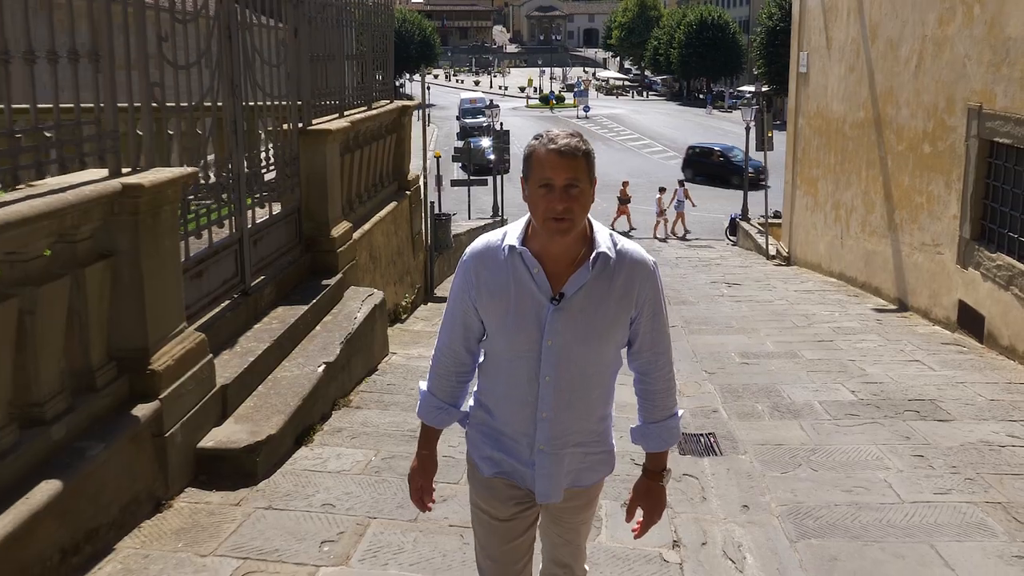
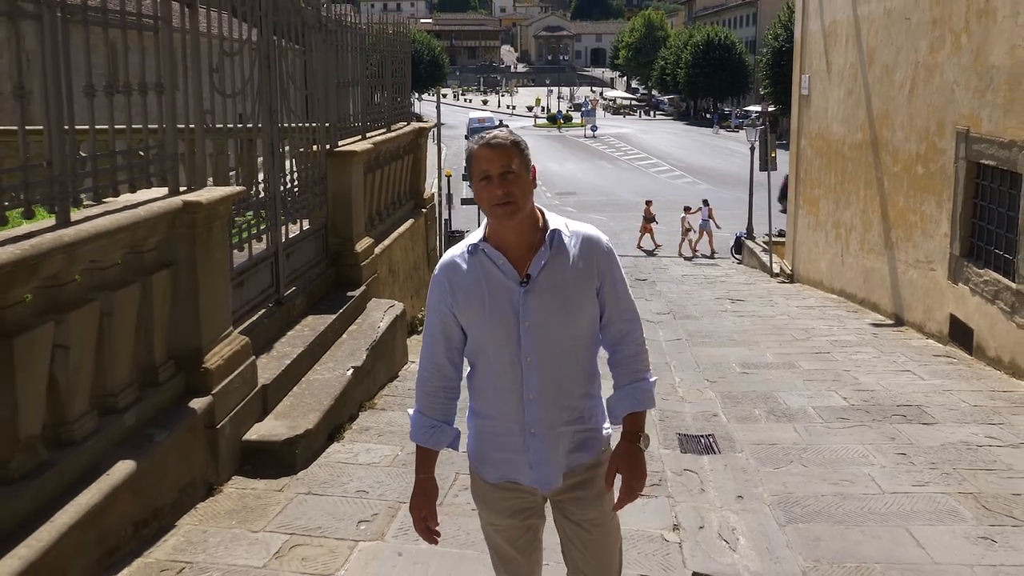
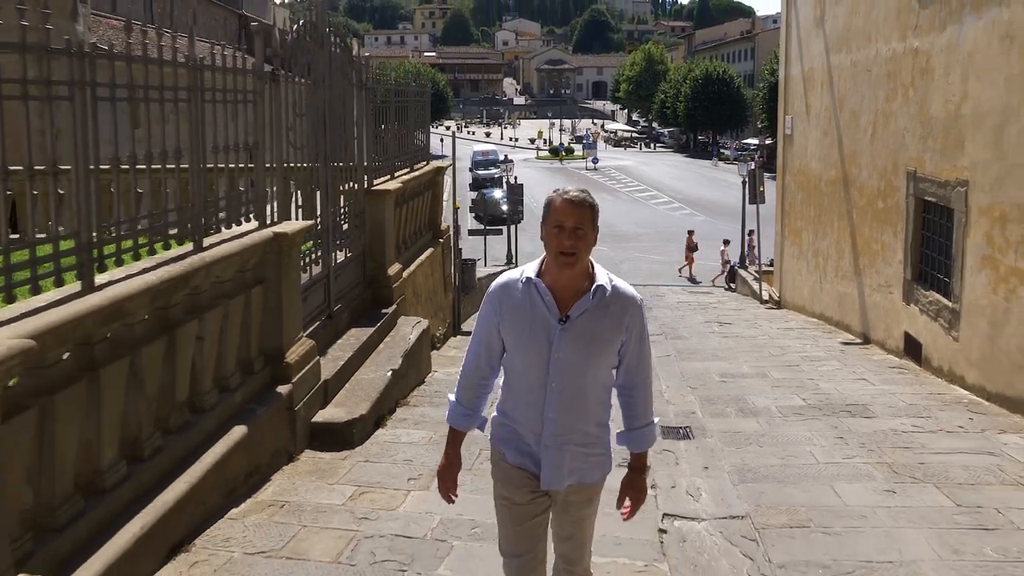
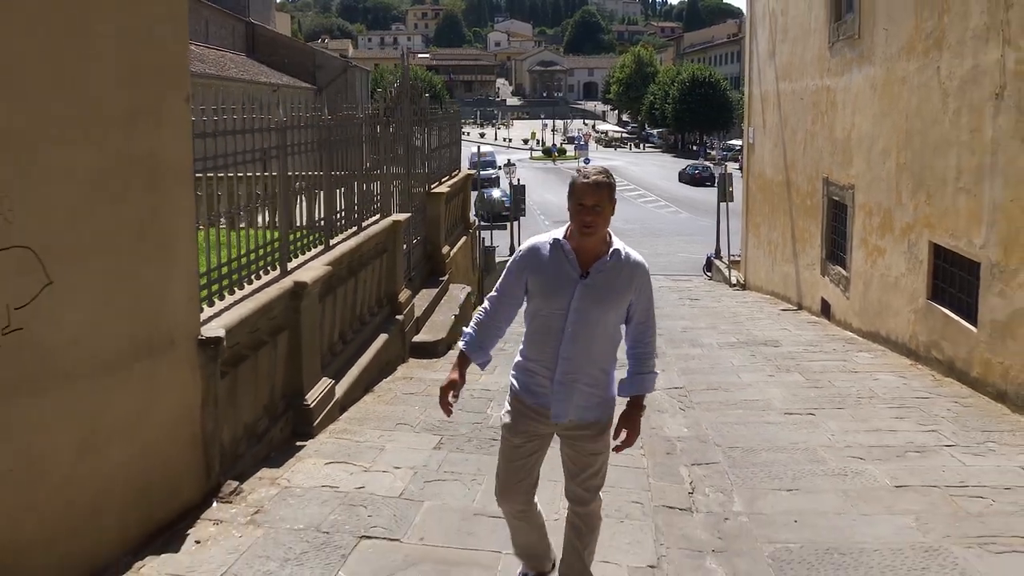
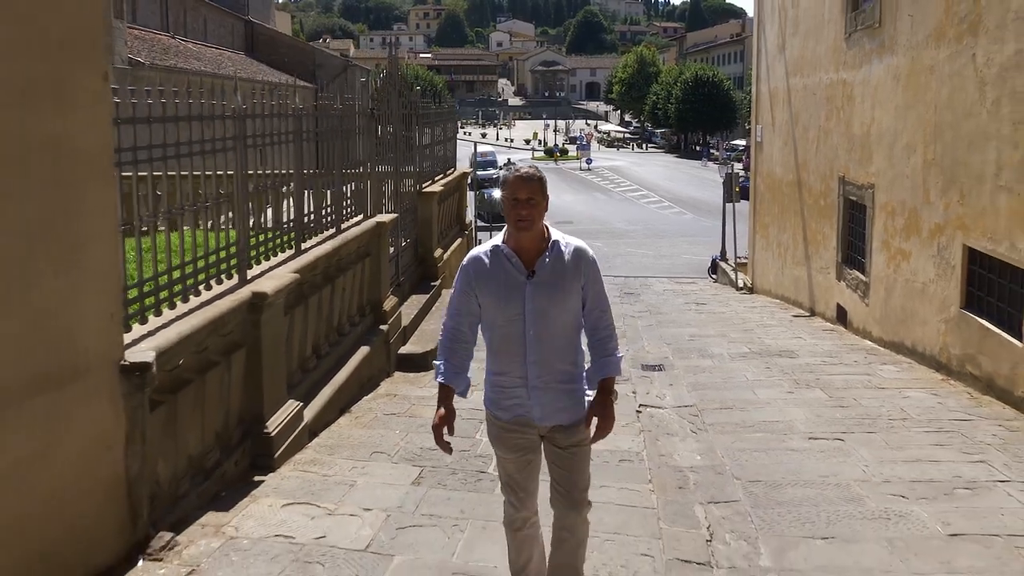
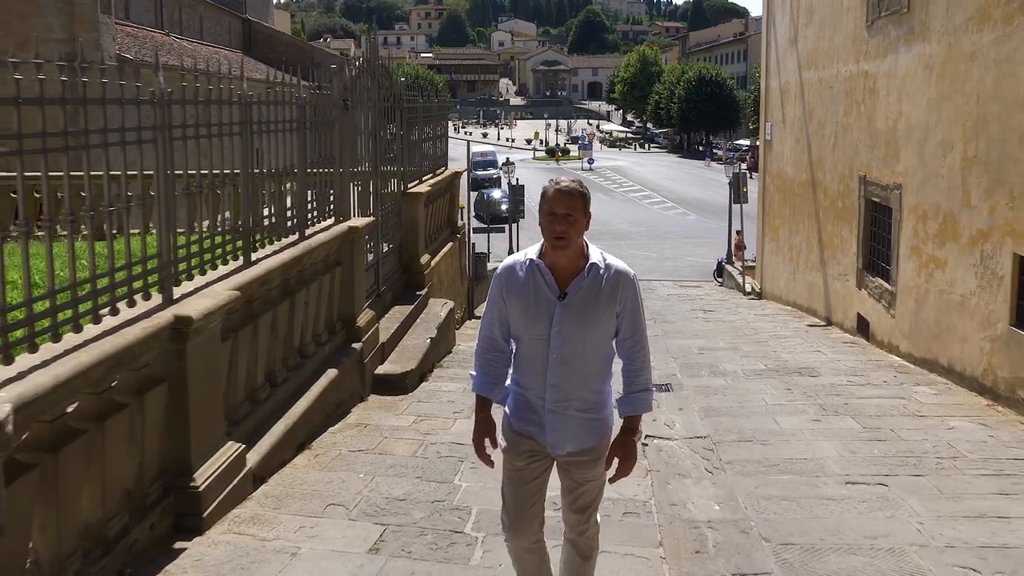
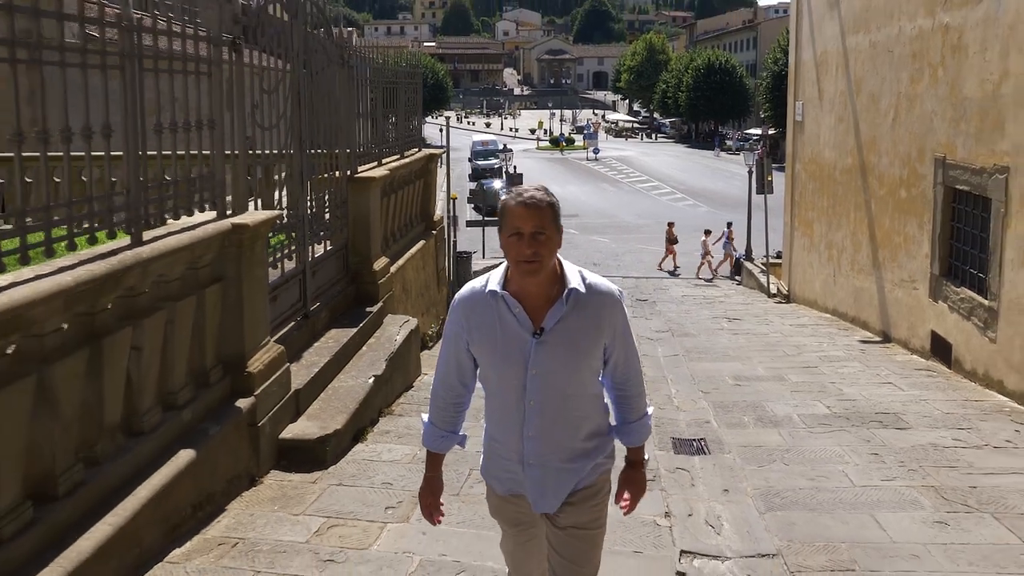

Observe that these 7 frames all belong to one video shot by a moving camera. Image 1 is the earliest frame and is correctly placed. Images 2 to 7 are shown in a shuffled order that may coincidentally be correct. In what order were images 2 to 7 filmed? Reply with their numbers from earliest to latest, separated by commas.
2, 7, 3, 6, 5, 4
